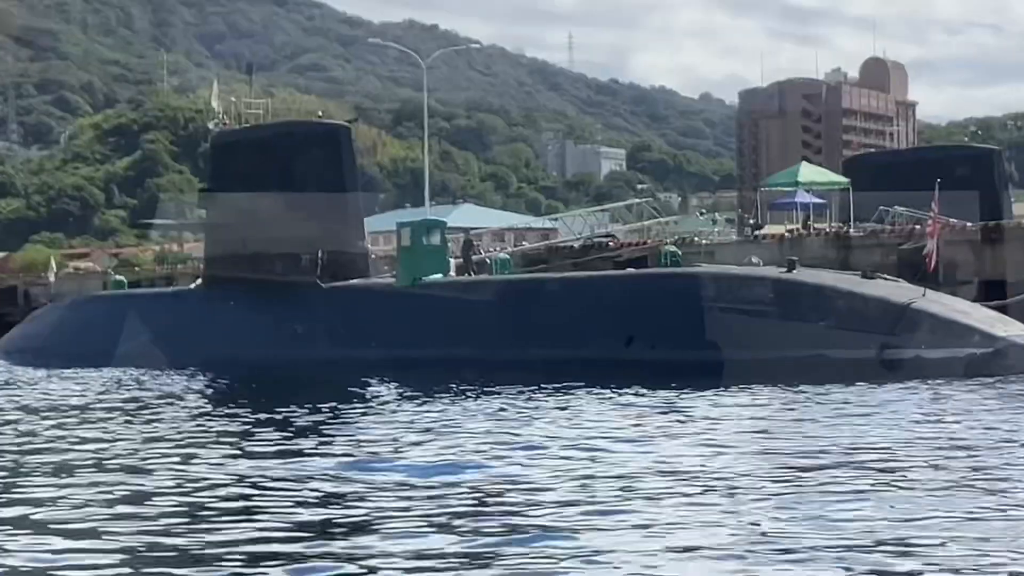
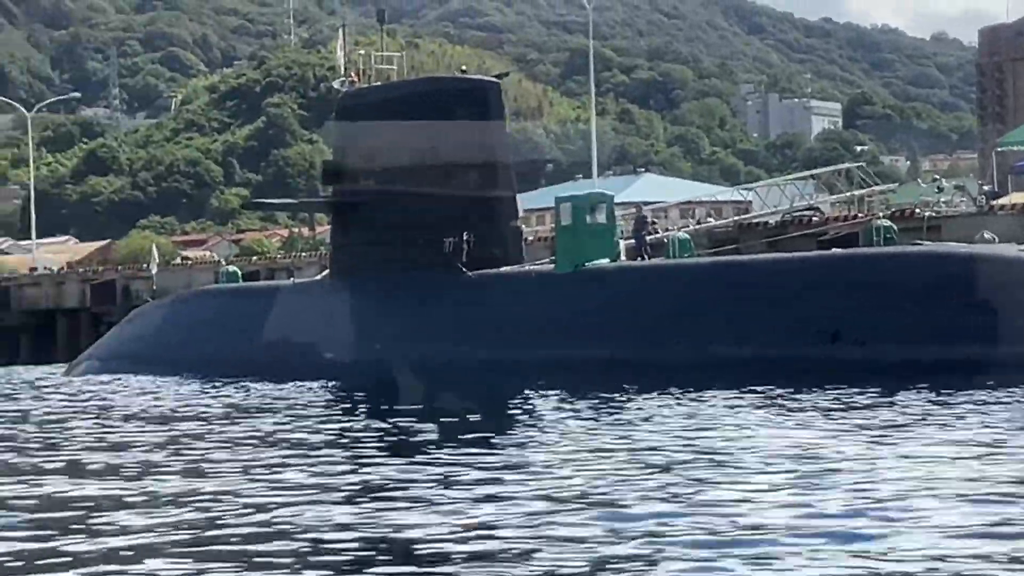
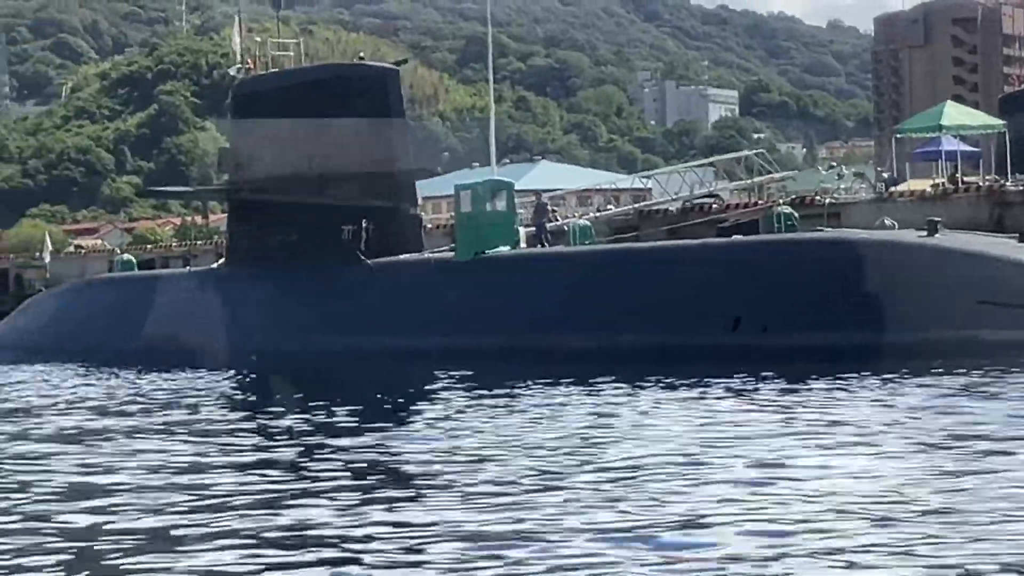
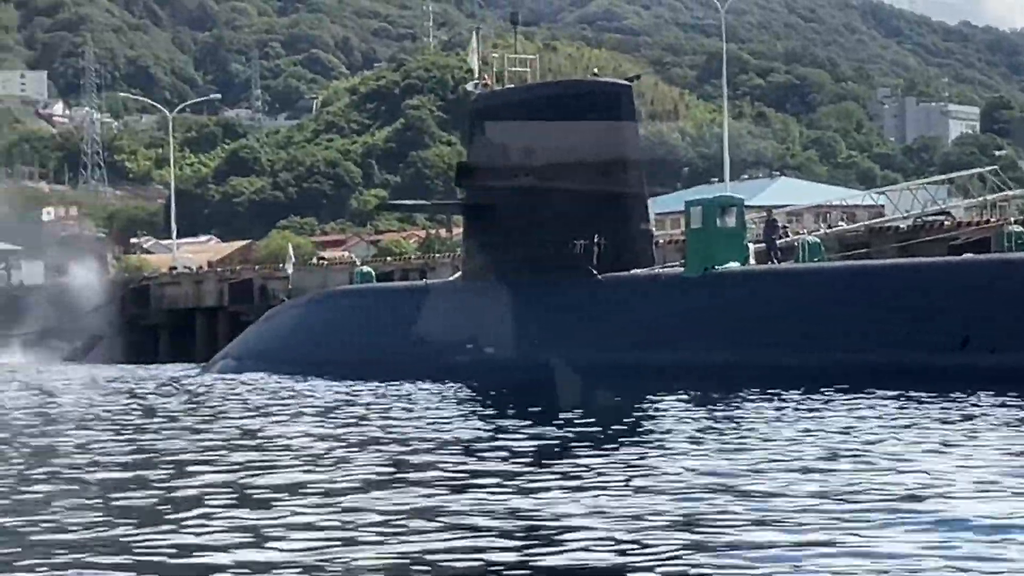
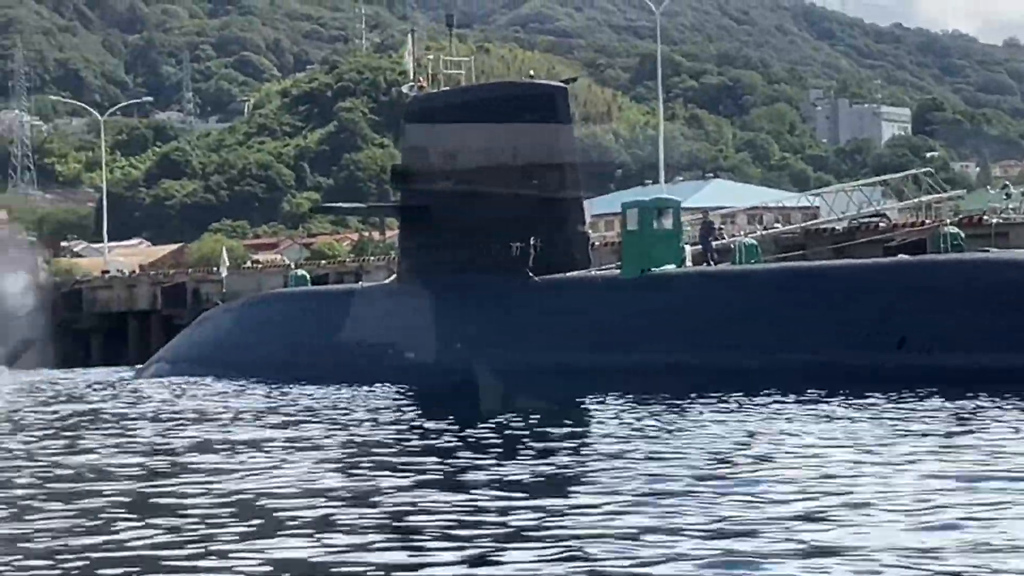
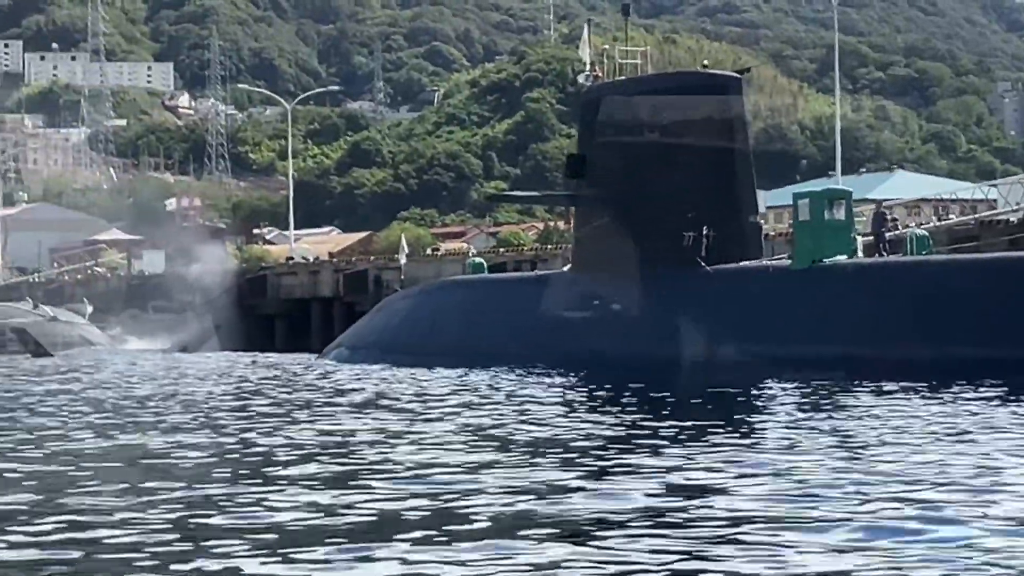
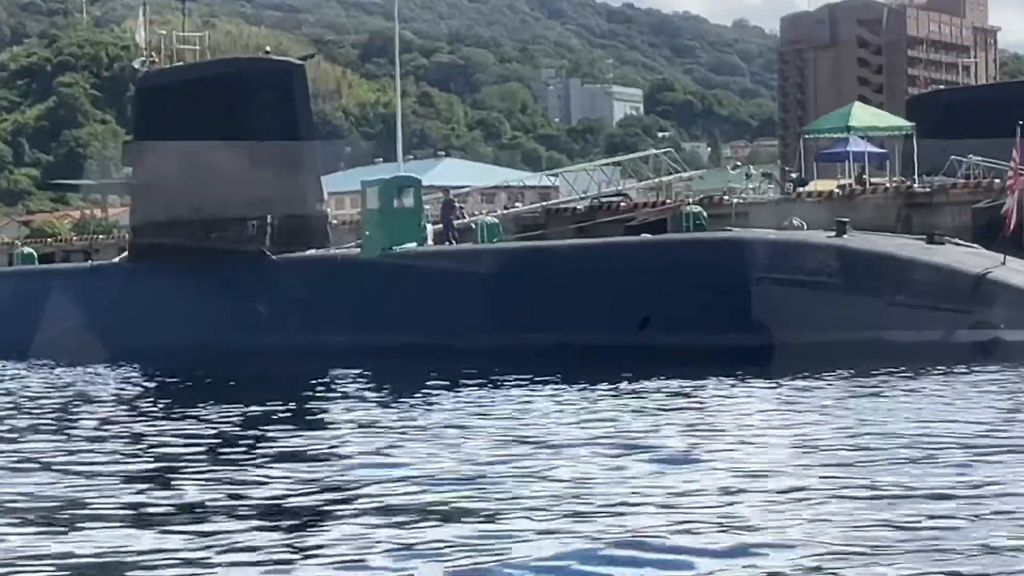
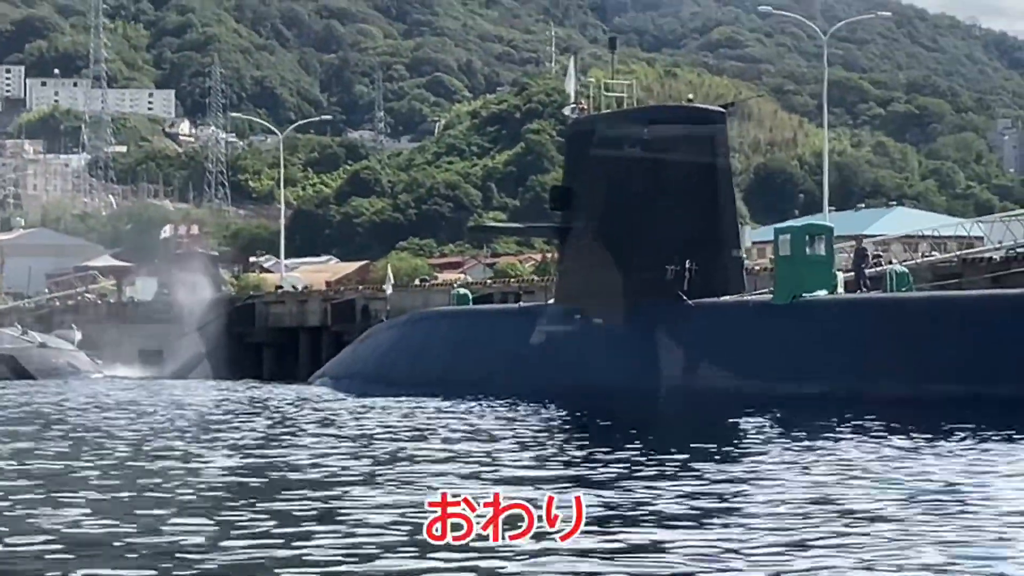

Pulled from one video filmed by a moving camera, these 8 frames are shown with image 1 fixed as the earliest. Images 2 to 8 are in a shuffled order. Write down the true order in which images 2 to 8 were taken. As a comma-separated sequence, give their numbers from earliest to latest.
7, 3, 2, 5, 4, 6, 8
